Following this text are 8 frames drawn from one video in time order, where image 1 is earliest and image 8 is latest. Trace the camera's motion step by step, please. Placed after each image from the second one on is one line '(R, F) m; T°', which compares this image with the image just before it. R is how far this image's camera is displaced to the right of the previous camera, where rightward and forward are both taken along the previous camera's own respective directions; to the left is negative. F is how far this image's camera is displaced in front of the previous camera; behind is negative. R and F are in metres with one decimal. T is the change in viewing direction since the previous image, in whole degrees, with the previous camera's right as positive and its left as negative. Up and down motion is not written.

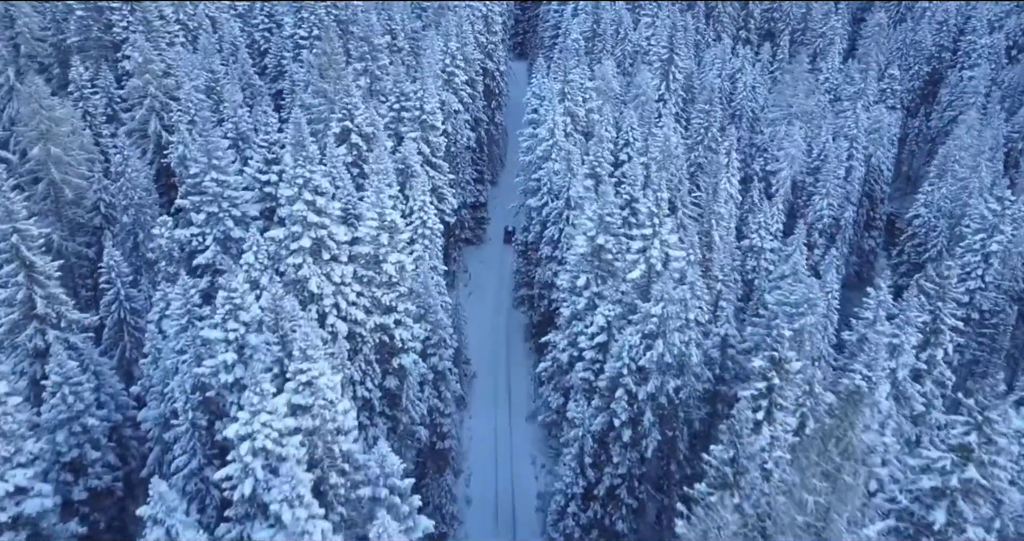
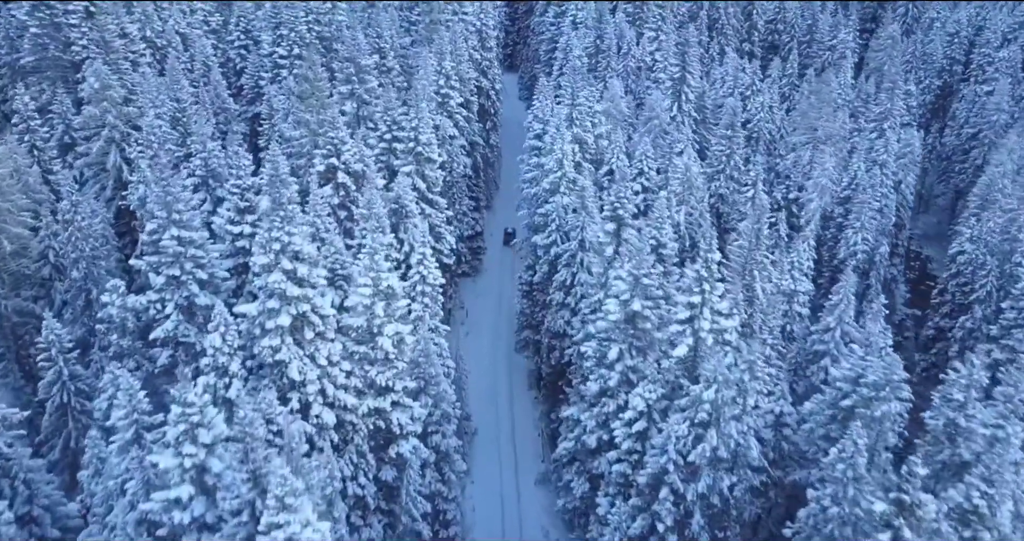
(-1.1, +4.4) m; +1°
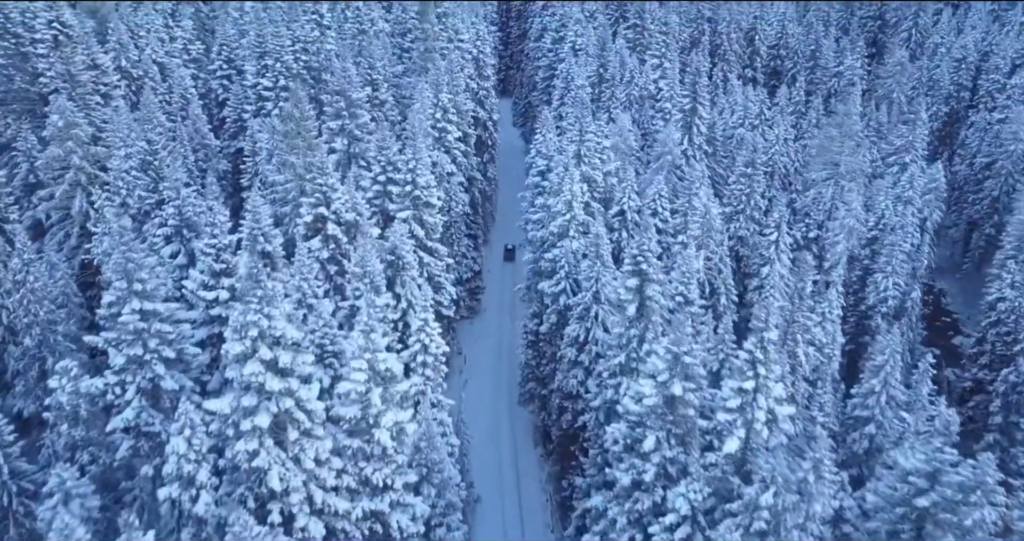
(-0.8, +3.3) m; +1°
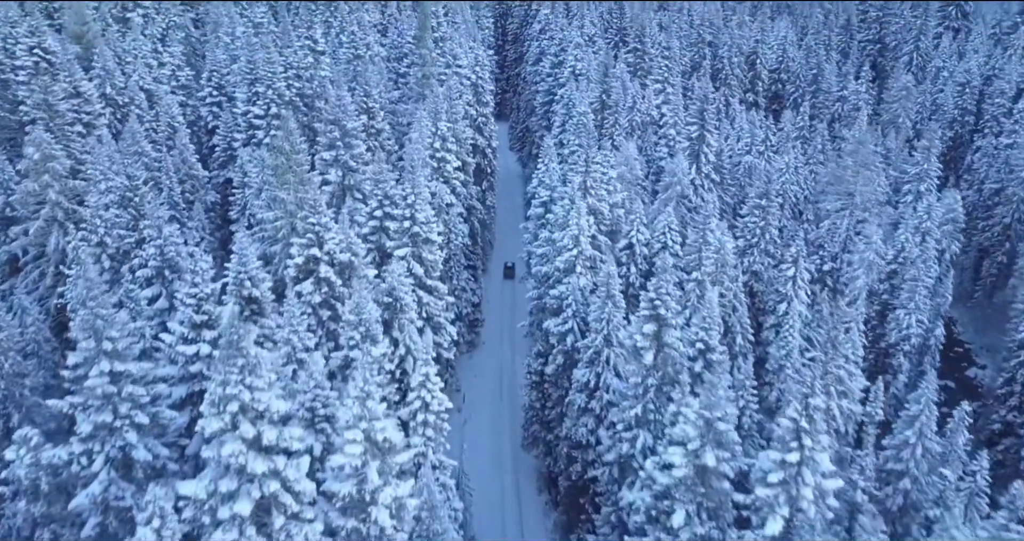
(-0.5, +2.0) m; 0°
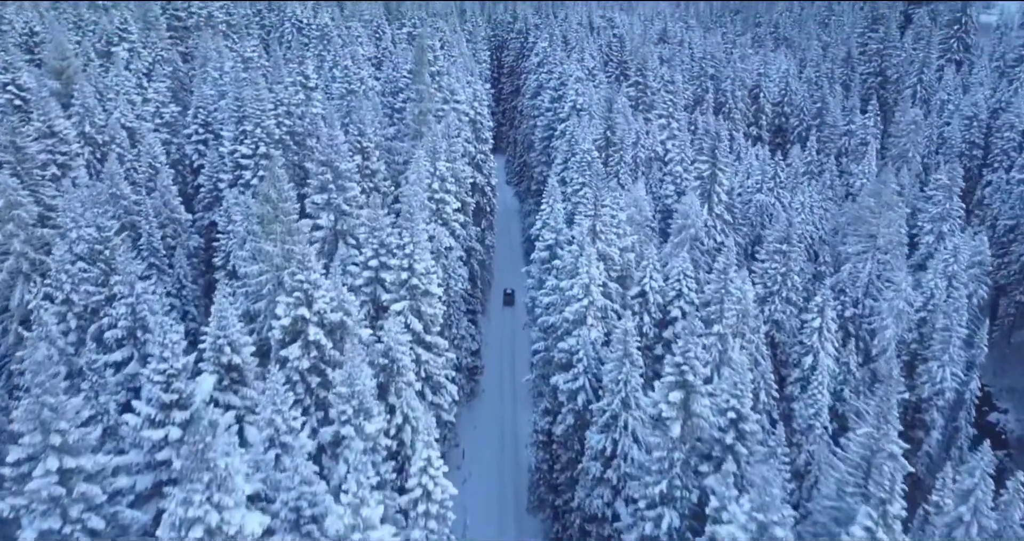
(-0.6, +2.5) m; +1°
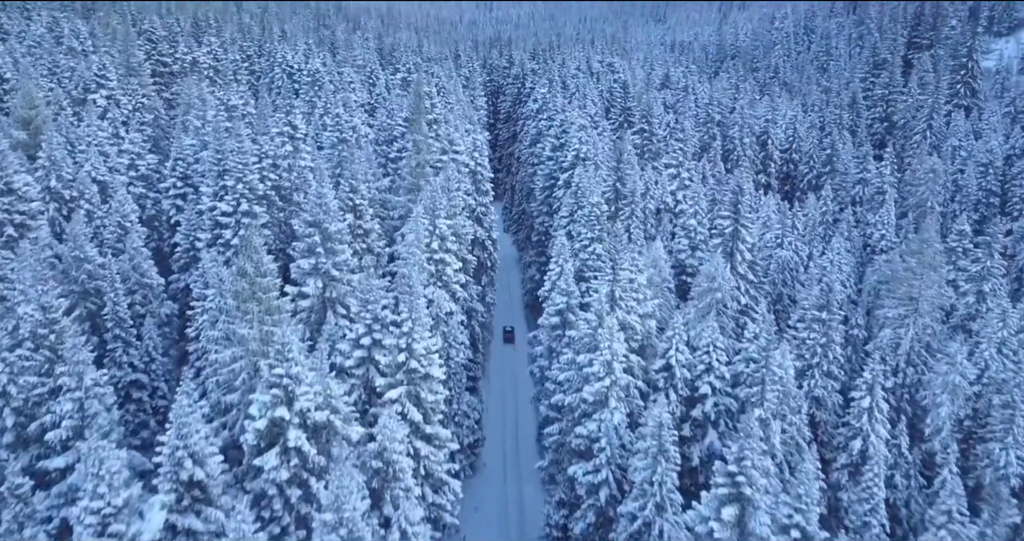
(-0.8, +3.7) m; +1°
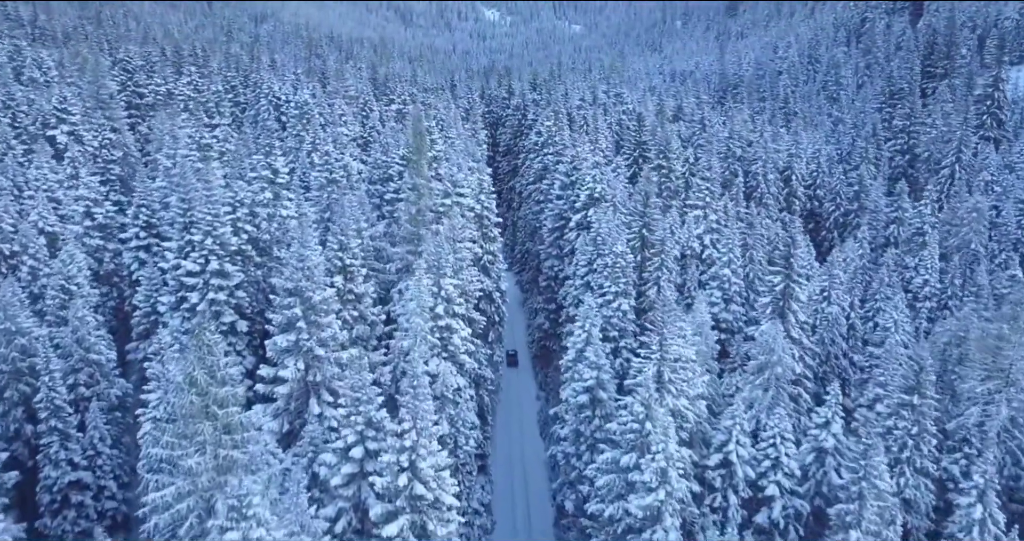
(-1.1, +5.6) m; +1°
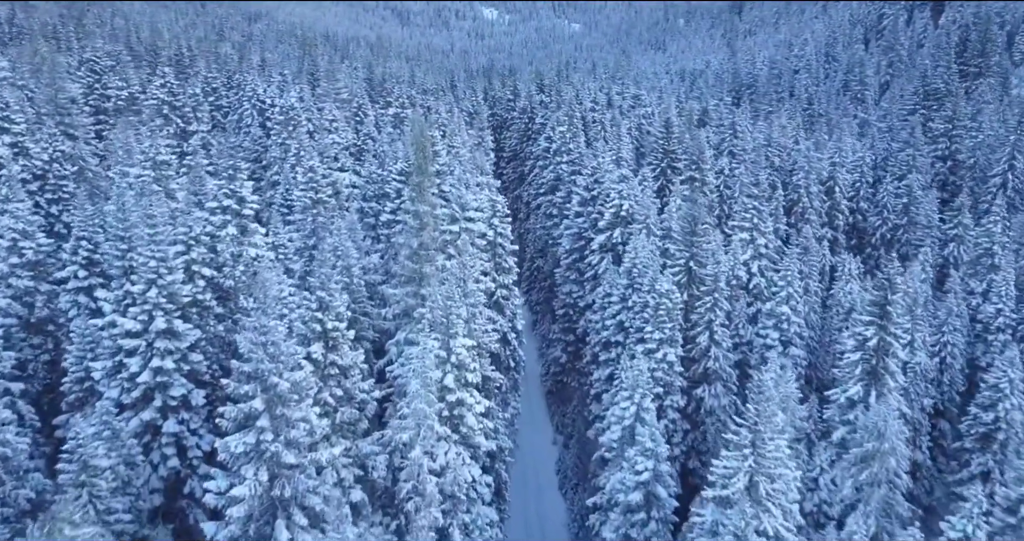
(-1.1, +6.8) m; 0°
